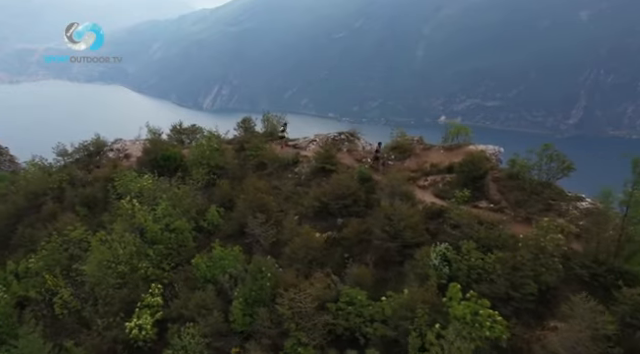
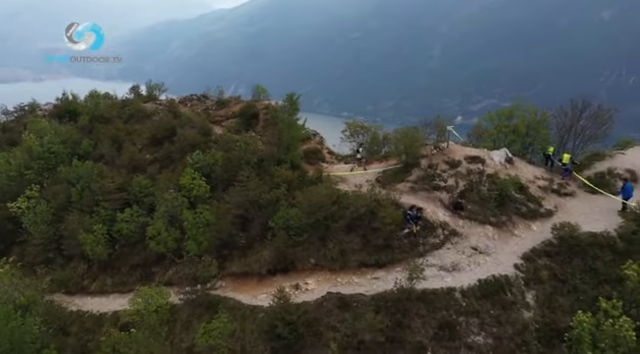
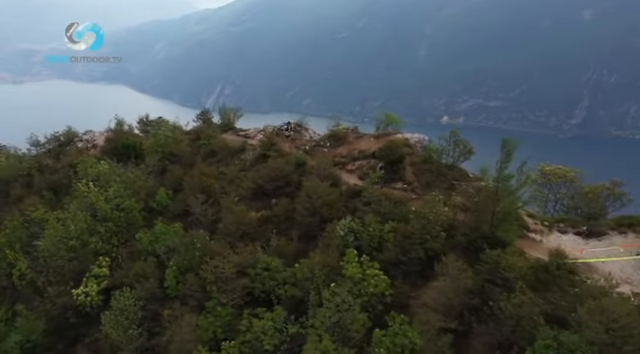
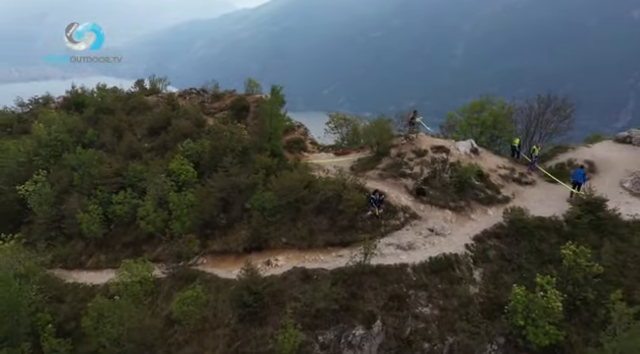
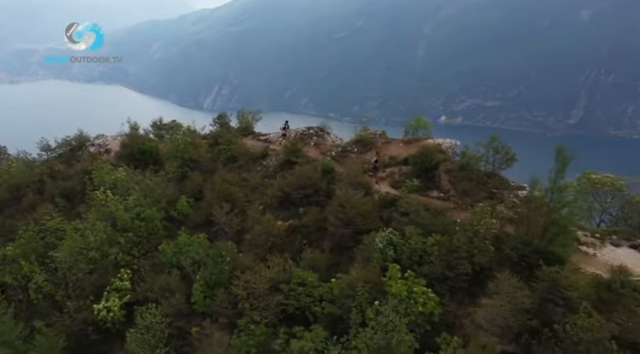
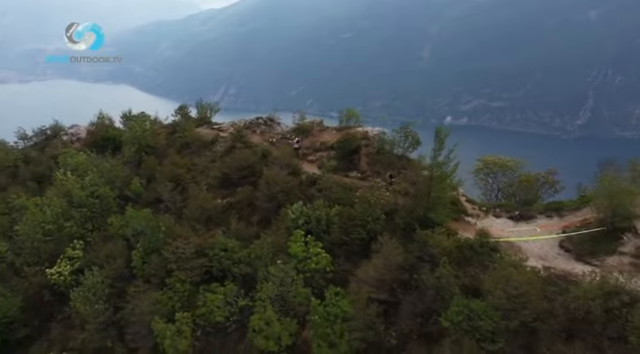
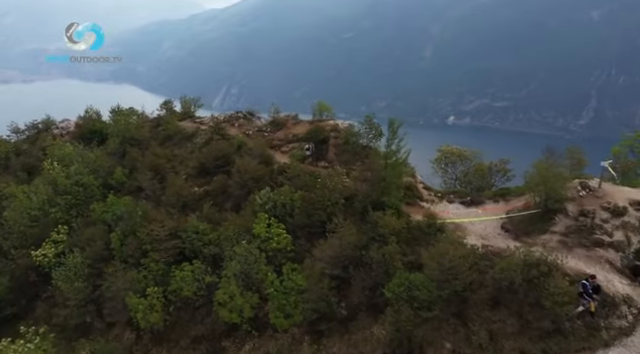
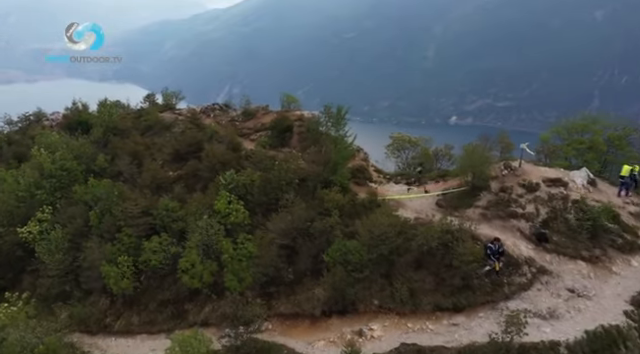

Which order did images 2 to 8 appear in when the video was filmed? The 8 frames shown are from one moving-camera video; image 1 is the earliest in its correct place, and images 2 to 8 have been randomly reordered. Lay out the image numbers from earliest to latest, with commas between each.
5, 3, 6, 7, 8, 2, 4
